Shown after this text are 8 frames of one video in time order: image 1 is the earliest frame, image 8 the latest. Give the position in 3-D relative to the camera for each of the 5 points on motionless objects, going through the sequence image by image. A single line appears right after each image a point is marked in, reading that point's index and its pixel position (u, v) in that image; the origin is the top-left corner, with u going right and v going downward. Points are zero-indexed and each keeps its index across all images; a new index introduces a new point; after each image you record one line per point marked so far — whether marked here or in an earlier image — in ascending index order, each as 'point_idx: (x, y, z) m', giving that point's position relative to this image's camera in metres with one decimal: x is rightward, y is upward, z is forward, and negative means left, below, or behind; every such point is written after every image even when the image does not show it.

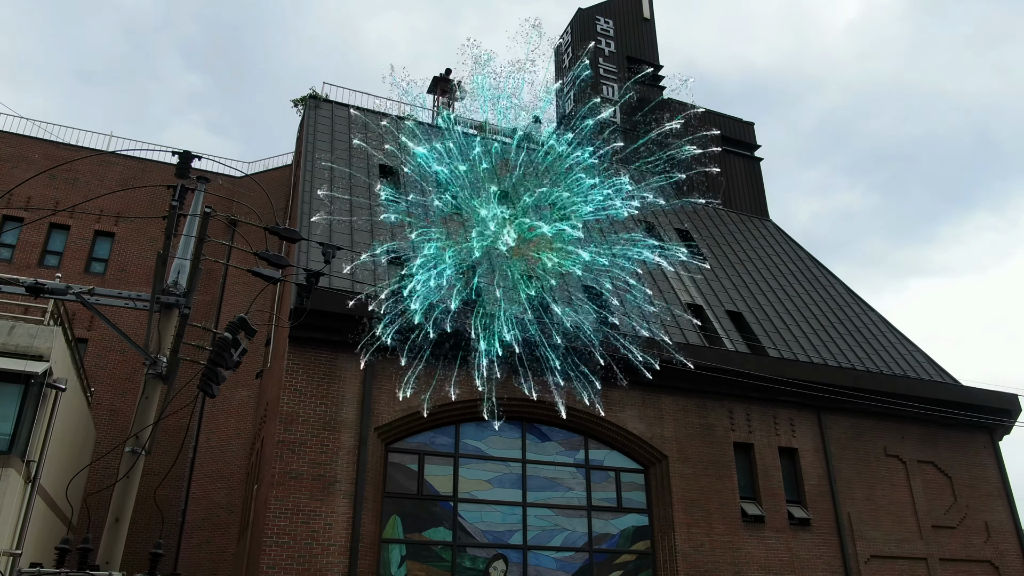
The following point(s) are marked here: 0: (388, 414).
0: (-2.4, -2.5, +14.8) m
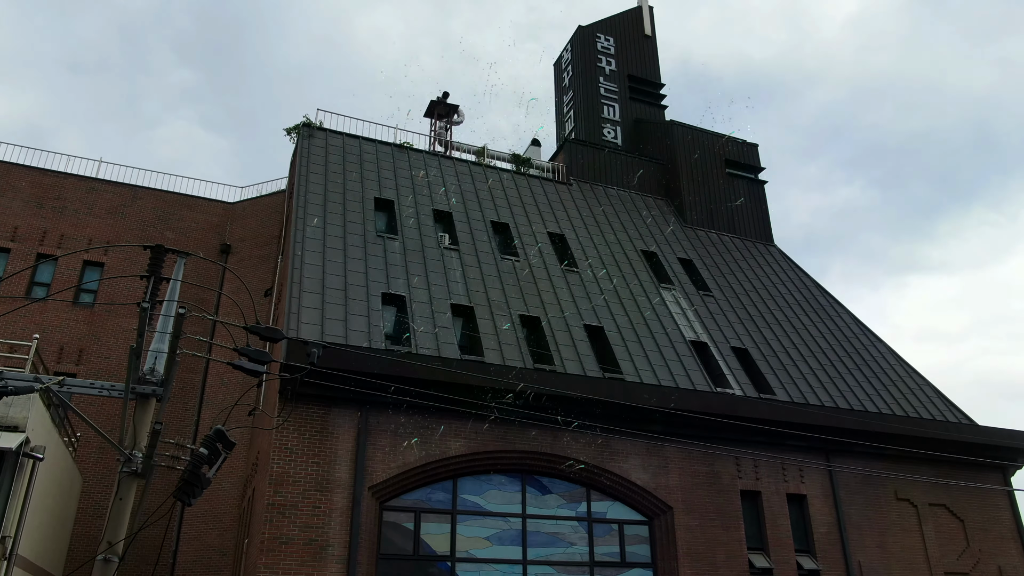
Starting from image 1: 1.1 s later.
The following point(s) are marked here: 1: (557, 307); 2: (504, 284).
0: (-2.5, -3.5, +14.3) m
1: (+1.2, -0.5, +19.0) m
2: (-0.2, +0.1, +19.1) m
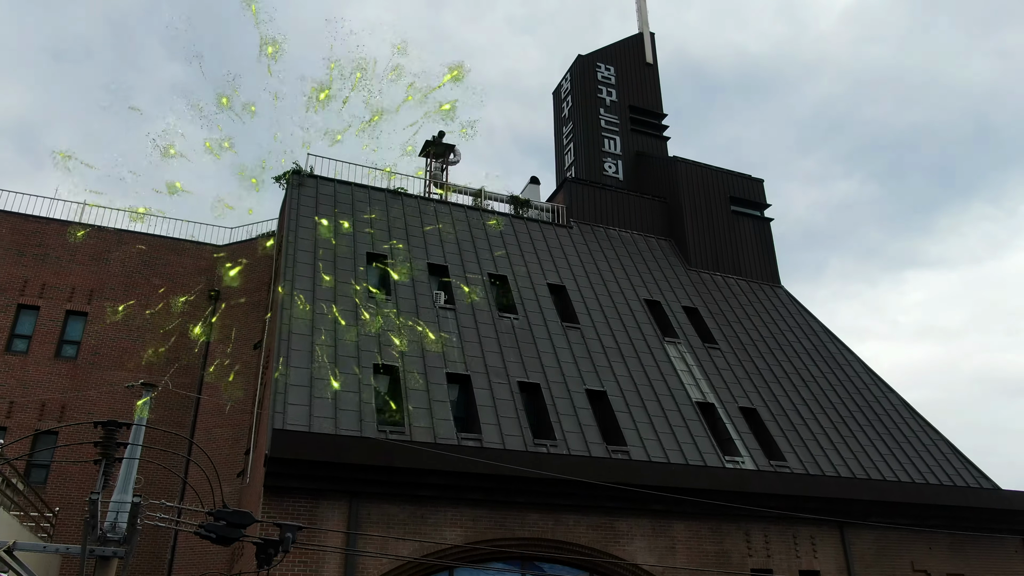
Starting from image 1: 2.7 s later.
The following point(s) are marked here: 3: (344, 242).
0: (-2.5, -5.0, +13.4) m
1: (+1.1, -2.0, +18.2) m
2: (-0.3, -1.4, +18.2) m
3: (-4.4, +1.2, +19.5) m
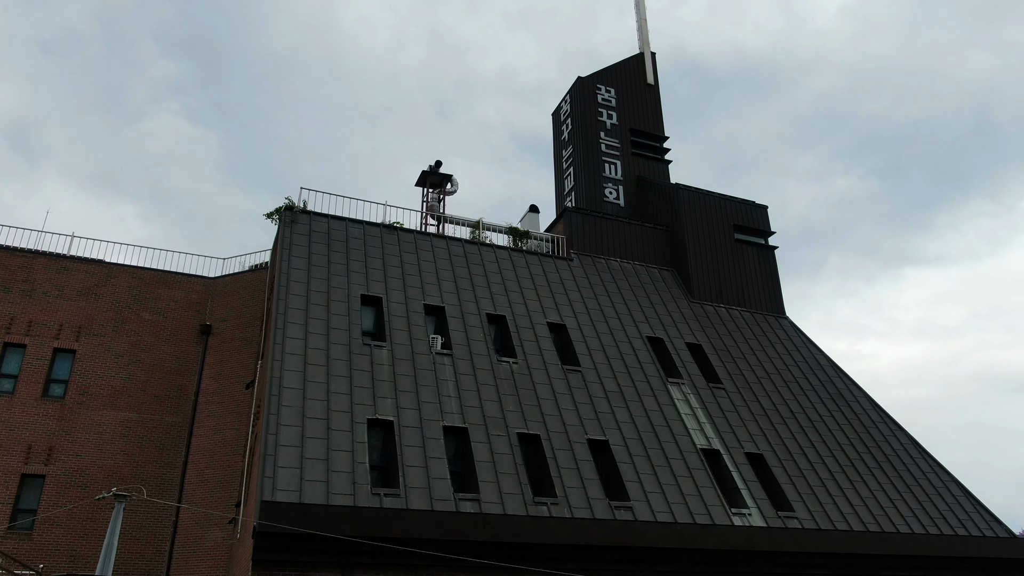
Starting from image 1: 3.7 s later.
0: (-2.5, -6.1, +12.9) m
1: (+1.1, -3.1, +17.7) m
2: (-0.3, -2.5, +17.7) m
3: (-4.5, +0.1, +19.0) m
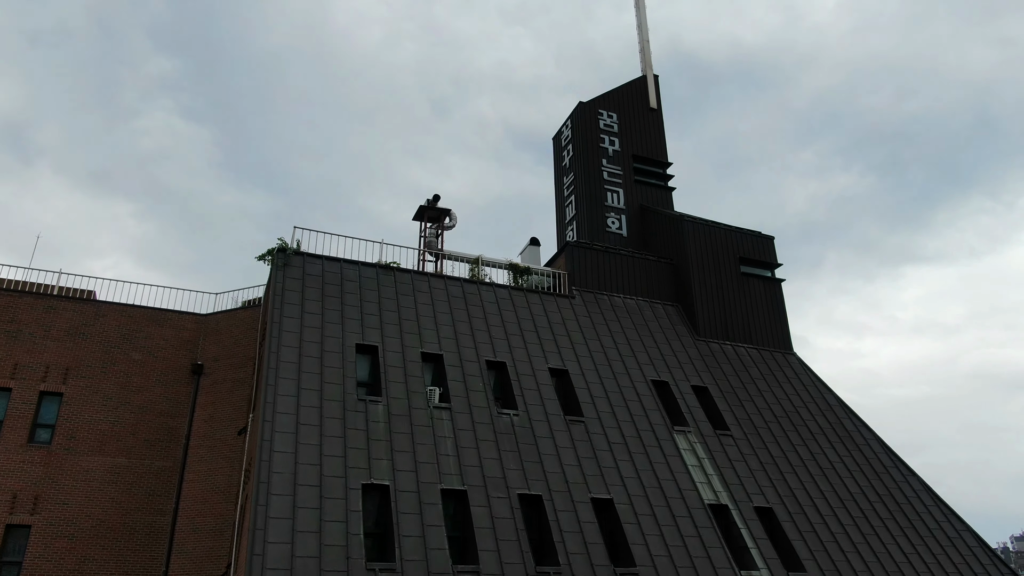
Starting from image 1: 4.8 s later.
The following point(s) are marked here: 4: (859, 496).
0: (-2.5, -7.3, +12.2) m
1: (+1.1, -4.3, +17.0) m
2: (-0.3, -3.7, +17.0) m
3: (-4.4, -1.1, +18.3) m
4: (+9.1, -5.5, +19.7) m
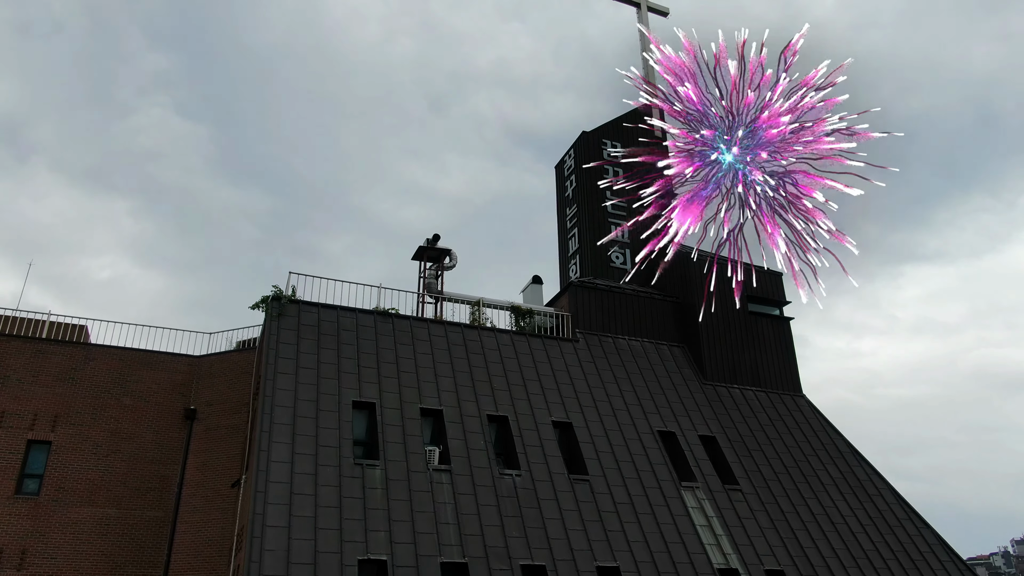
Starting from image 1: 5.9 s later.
0: (-2.4, -8.6, +11.6) m
1: (+1.2, -5.6, +16.4) m
2: (-0.2, -5.0, +16.4) m
3: (-4.4, -2.4, +17.7) m
4: (+9.2, -6.8, +19.1) m
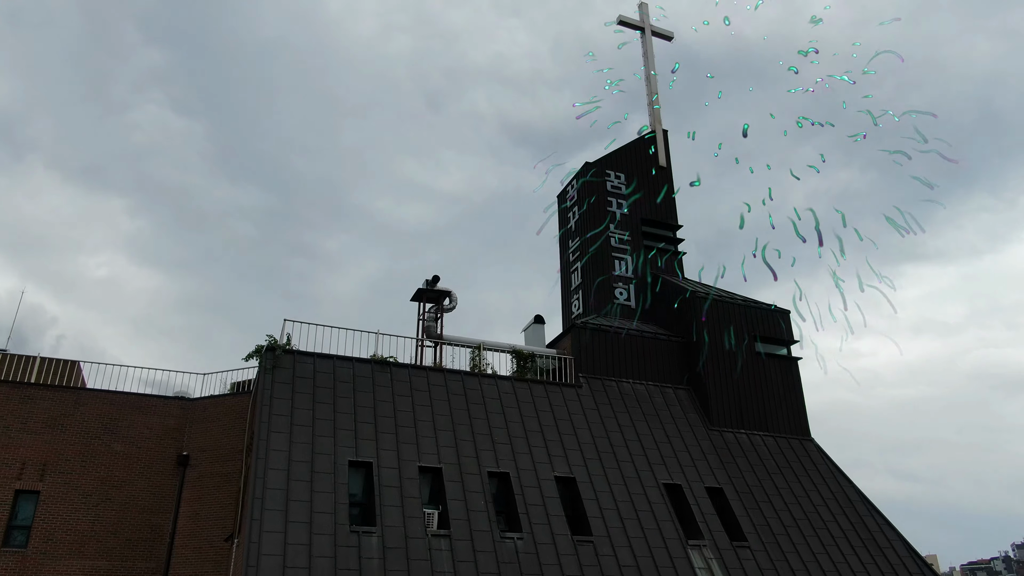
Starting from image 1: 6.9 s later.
0: (-2.4, -9.9, +11.0) m
1: (+1.2, -6.9, +15.8) m
2: (-0.2, -6.3, +15.8) m
3: (-4.4, -3.6, +17.1) m
4: (+9.2, -8.1, +18.5) m
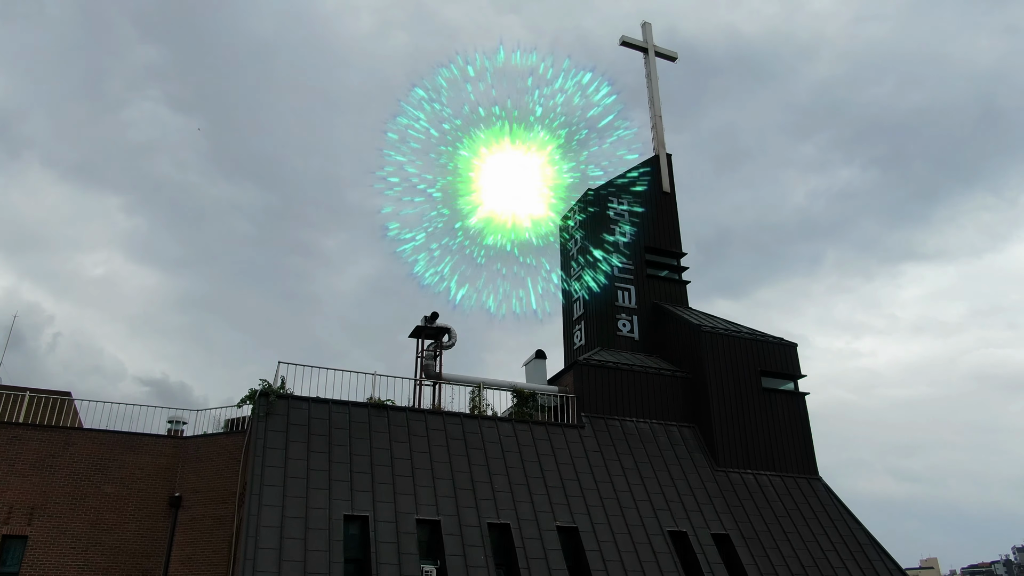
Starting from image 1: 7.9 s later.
0: (-2.4, -11.0, +10.5) m
1: (+1.2, -7.9, +15.3) m
2: (-0.2, -7.3, +15.3) m
3: (-4.3, -4.7, +16.5) m
4: (+9.2, -9.2, +17.9) m
